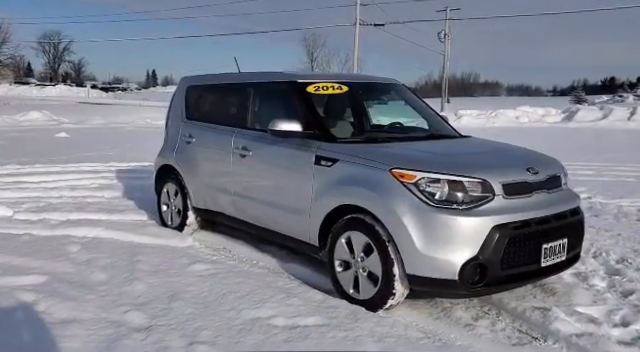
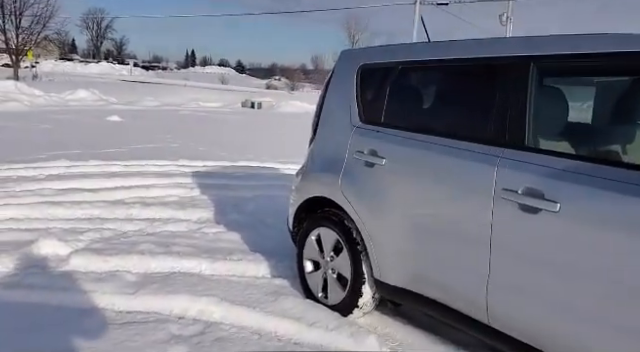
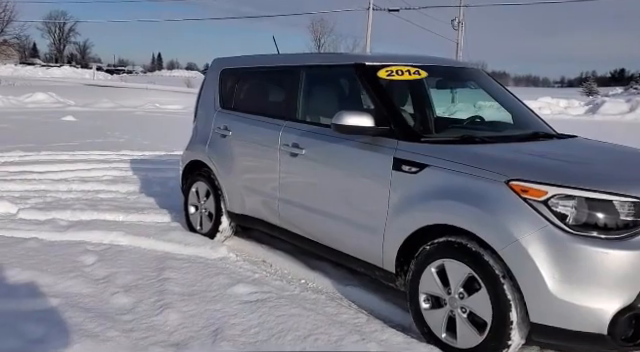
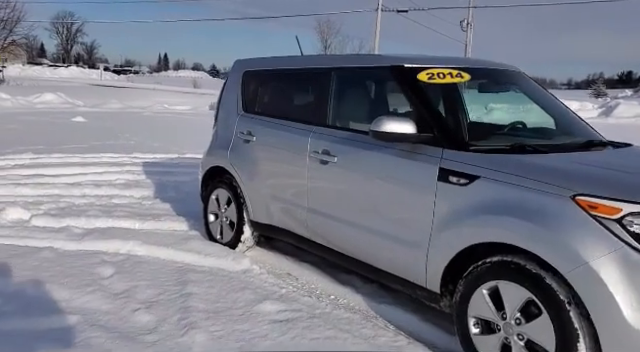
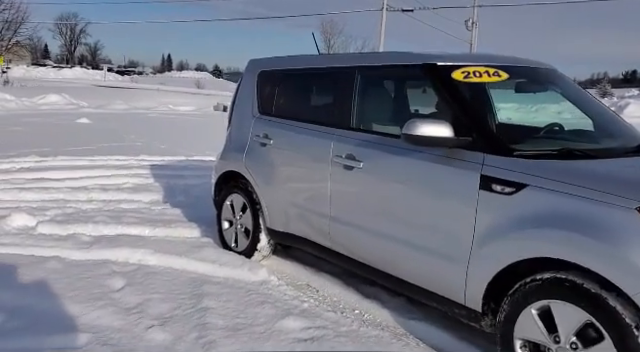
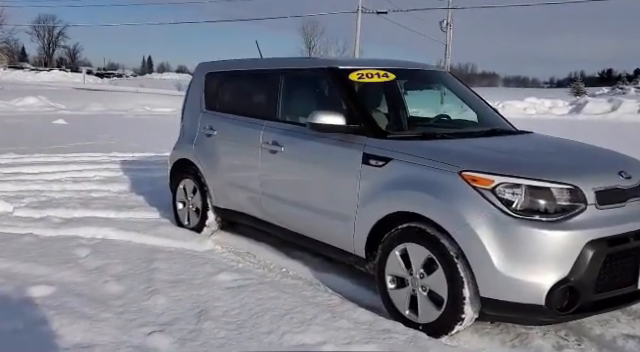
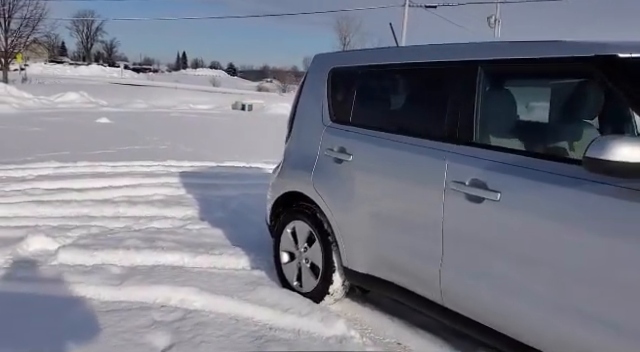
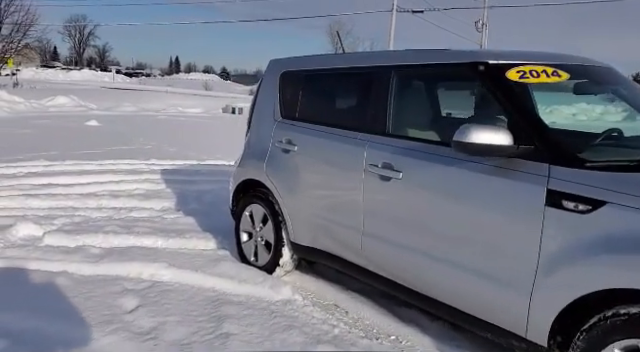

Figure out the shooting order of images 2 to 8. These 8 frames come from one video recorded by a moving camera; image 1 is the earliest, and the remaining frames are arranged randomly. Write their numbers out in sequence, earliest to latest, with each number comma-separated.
6, 3, 4, 5, 8, 7, 2
